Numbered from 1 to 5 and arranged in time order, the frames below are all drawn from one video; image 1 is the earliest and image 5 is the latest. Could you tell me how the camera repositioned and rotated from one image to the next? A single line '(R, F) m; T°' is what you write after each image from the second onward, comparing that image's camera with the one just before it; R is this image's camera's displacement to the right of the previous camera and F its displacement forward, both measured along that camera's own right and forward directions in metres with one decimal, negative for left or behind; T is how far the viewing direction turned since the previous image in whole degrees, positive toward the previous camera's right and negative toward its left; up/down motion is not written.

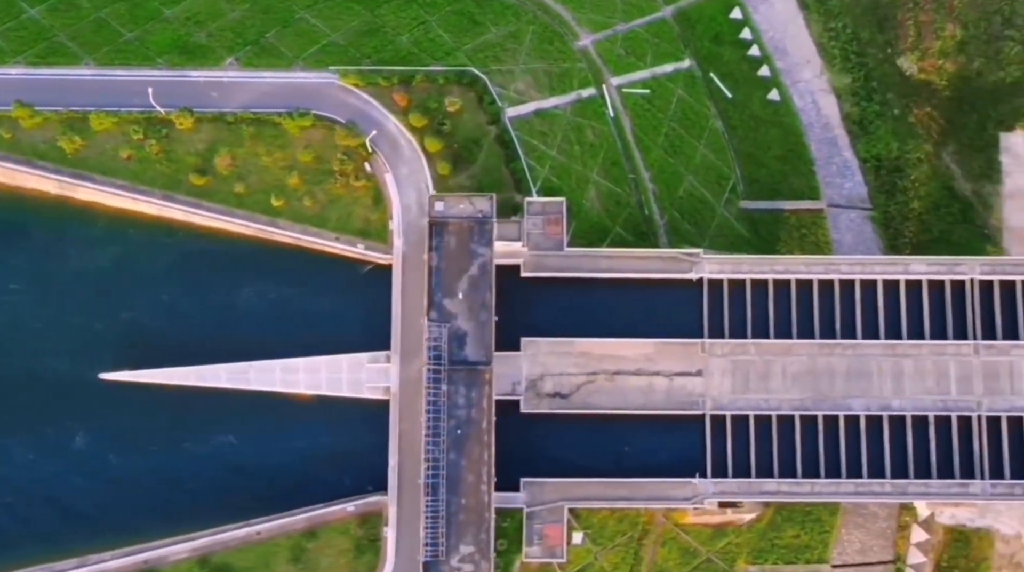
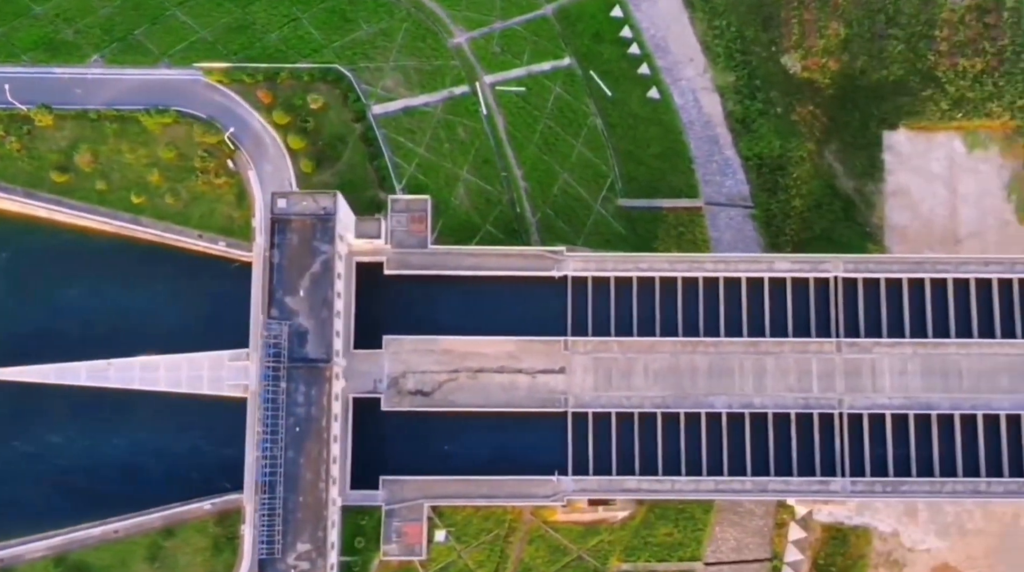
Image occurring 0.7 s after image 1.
(+4.0, 0.0) m; +1°
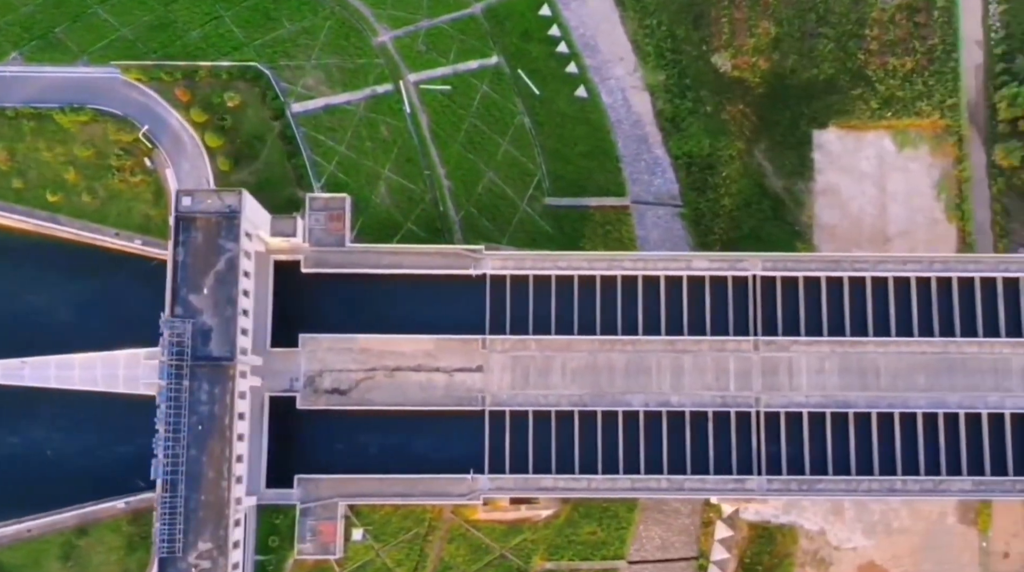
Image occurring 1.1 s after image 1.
(+2.4, 0.0) m; 0°
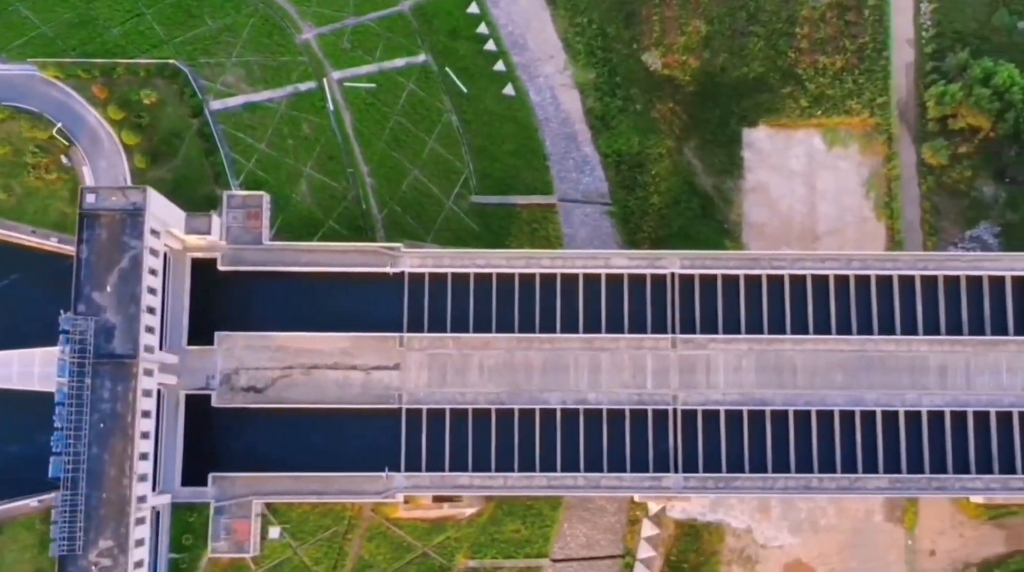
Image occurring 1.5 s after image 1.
(+2.4, 0.0) m; 0°
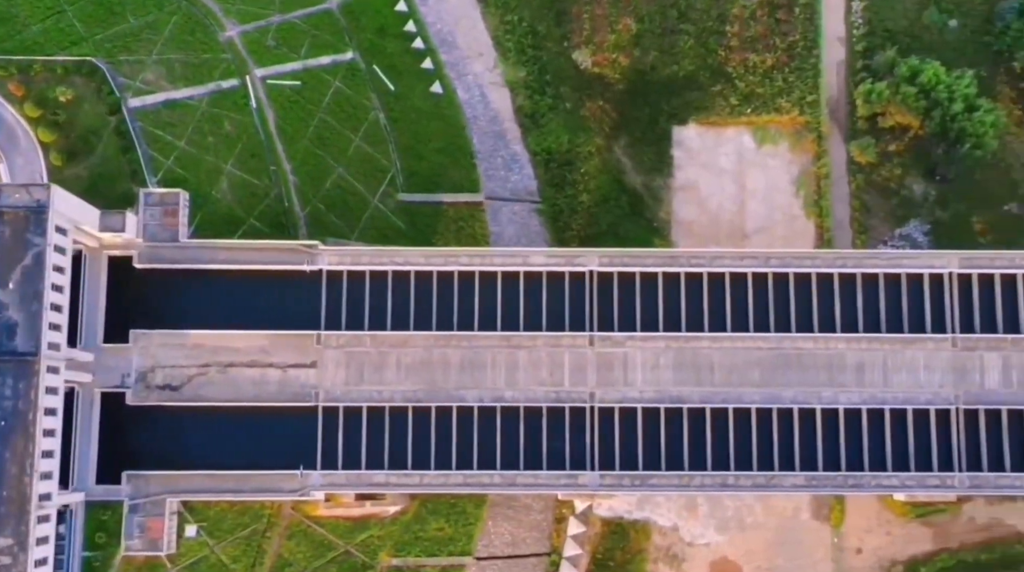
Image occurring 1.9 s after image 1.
(+2.4, 0.0) m; 0°
